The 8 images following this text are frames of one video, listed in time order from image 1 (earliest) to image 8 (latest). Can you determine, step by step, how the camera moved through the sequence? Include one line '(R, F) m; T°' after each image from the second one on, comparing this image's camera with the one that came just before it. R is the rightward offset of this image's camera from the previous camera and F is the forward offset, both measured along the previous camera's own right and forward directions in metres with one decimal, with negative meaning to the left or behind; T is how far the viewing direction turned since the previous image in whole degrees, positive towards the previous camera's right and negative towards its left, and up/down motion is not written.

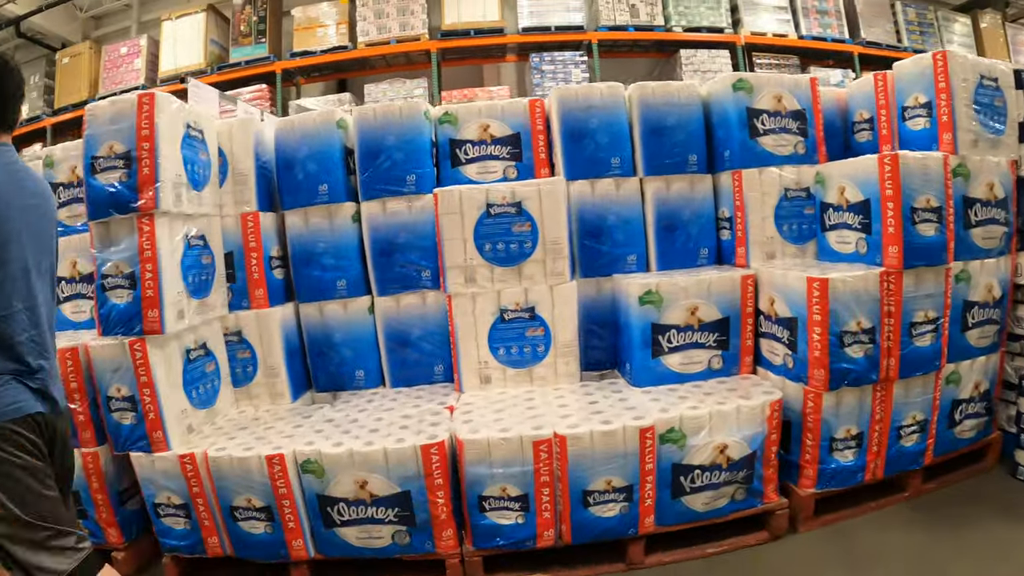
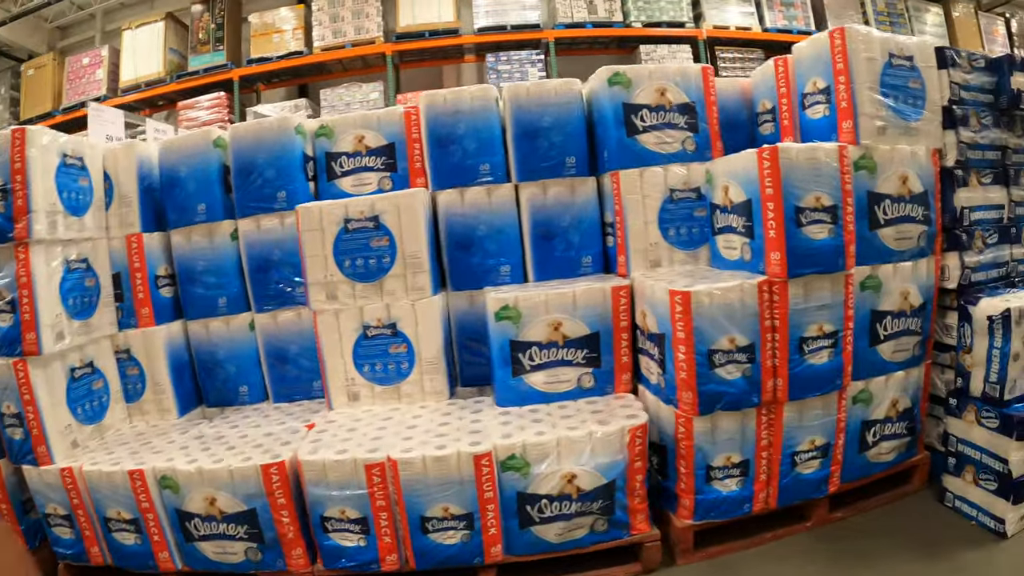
(+0.4, +0.2) m; -3°
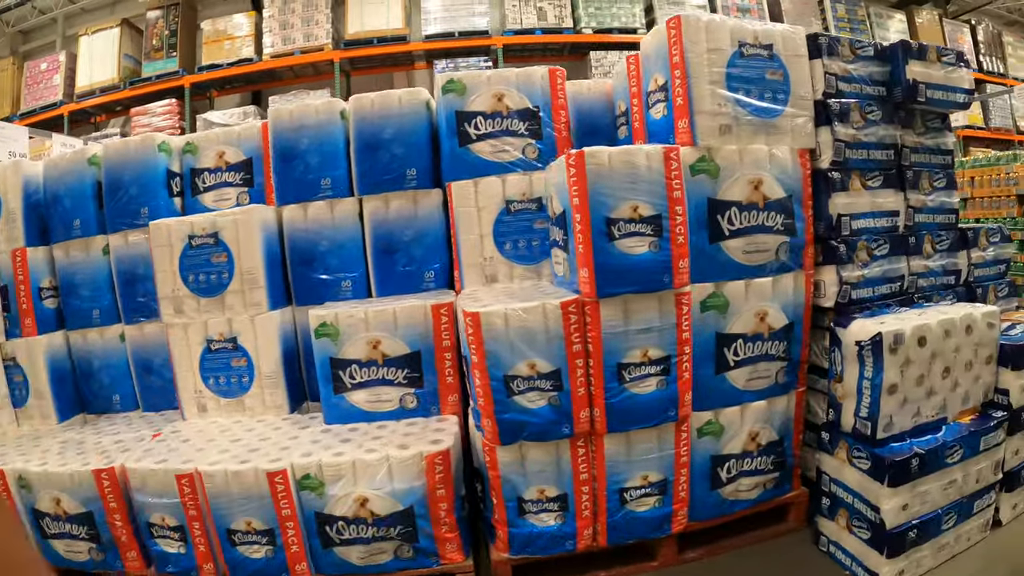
(+0.5, +0.2) m; -3°
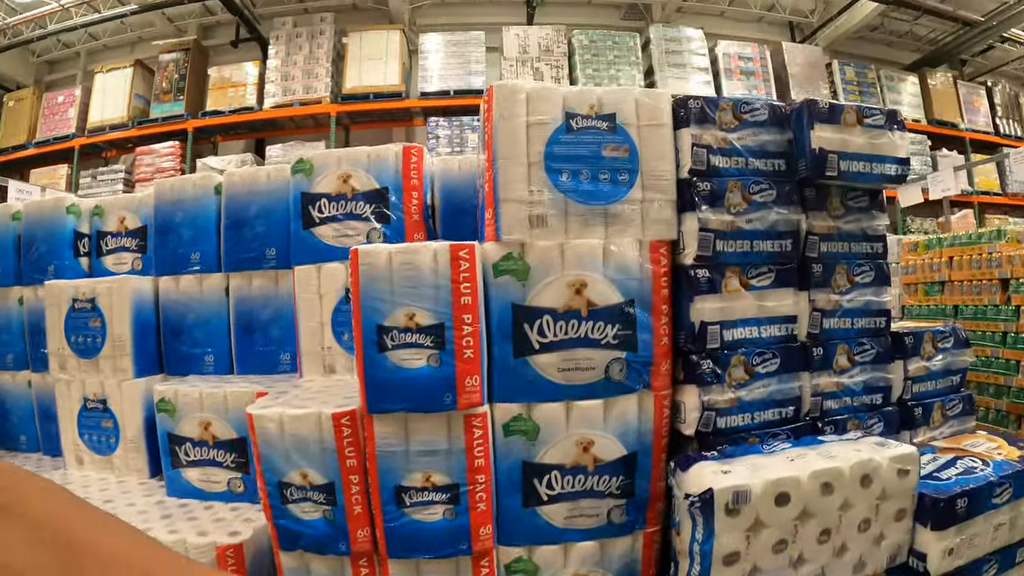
(+0.5, +0.2) m; -6°
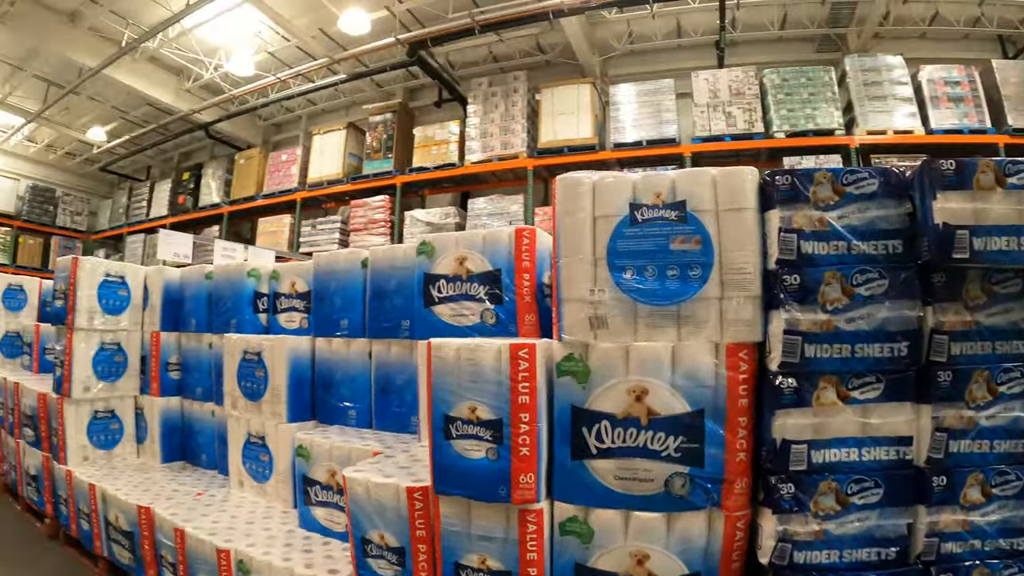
(+0.3, +0.1) m; -16°
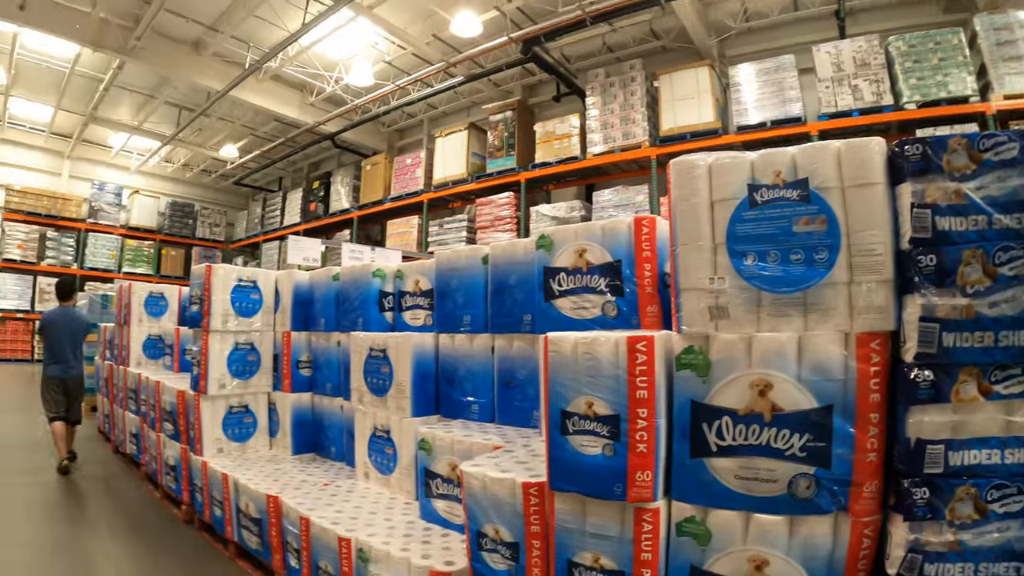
(+0.1, 0.0) m; -9°
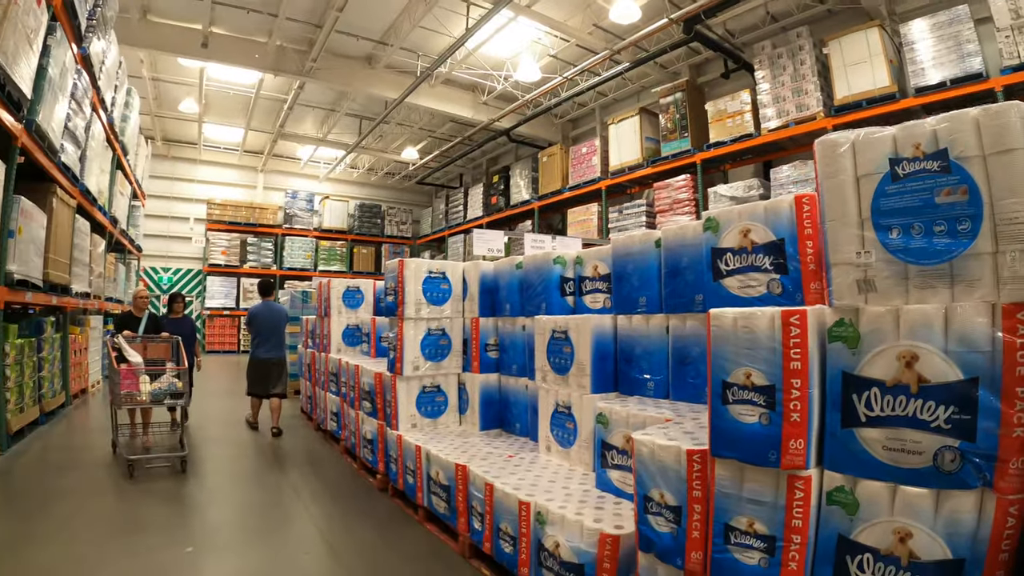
(+0.1, -0.1) m; -12°
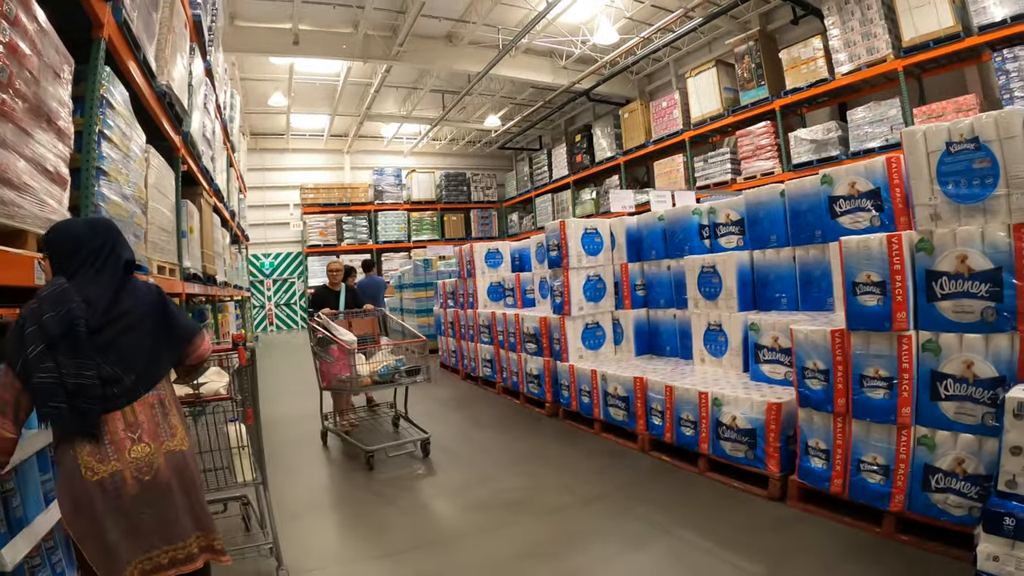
(-0.3, -0.9) m; -5°
